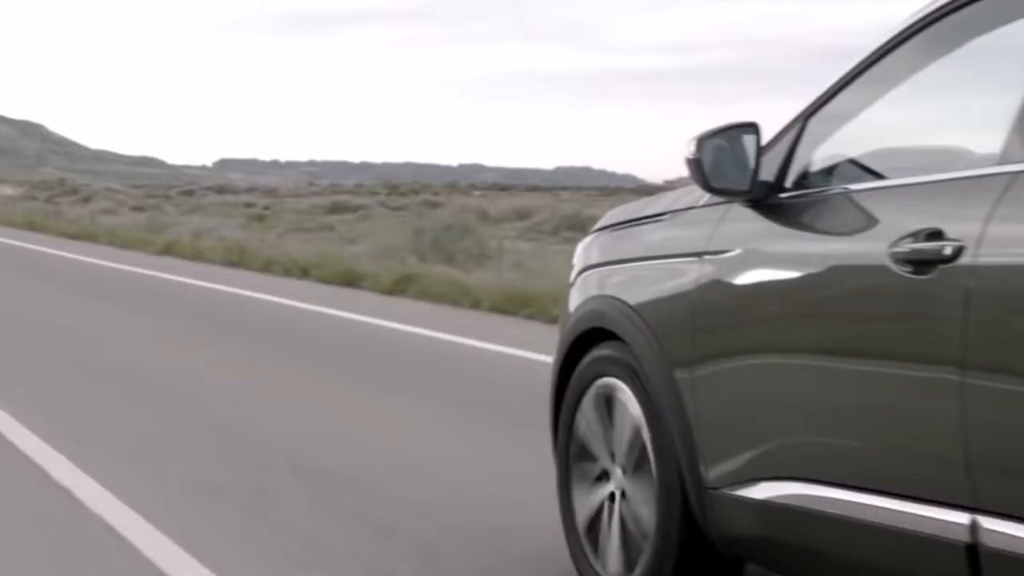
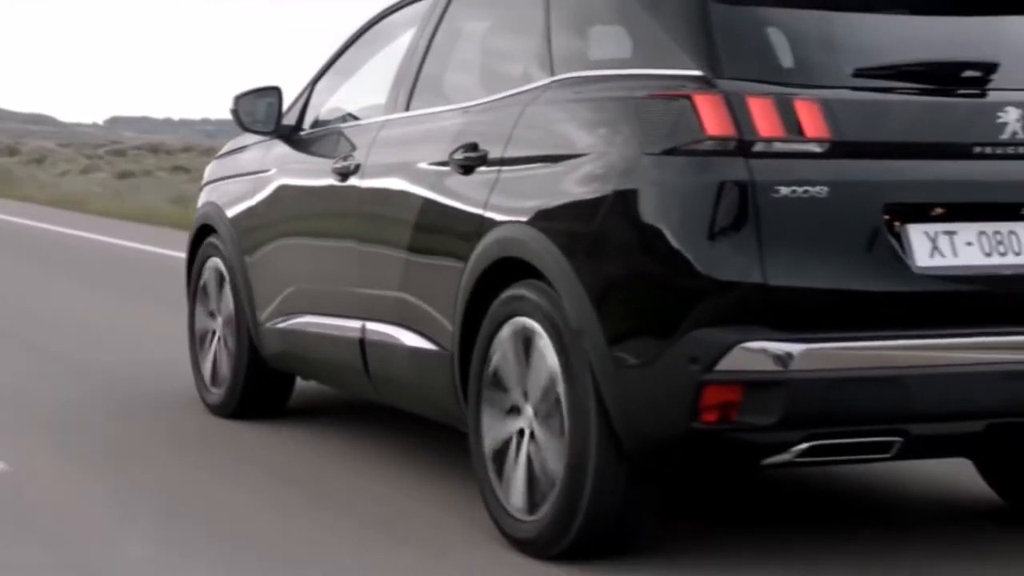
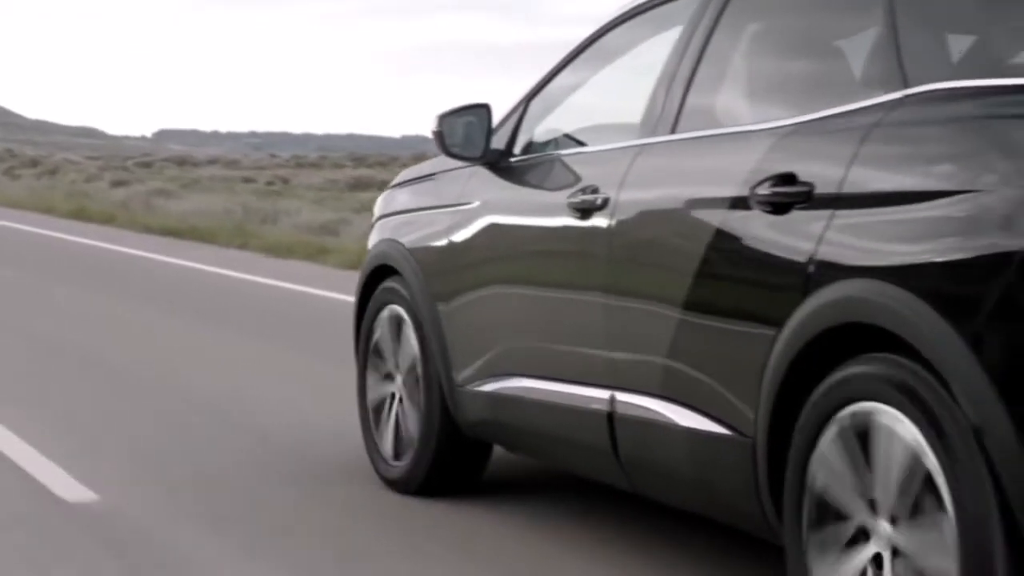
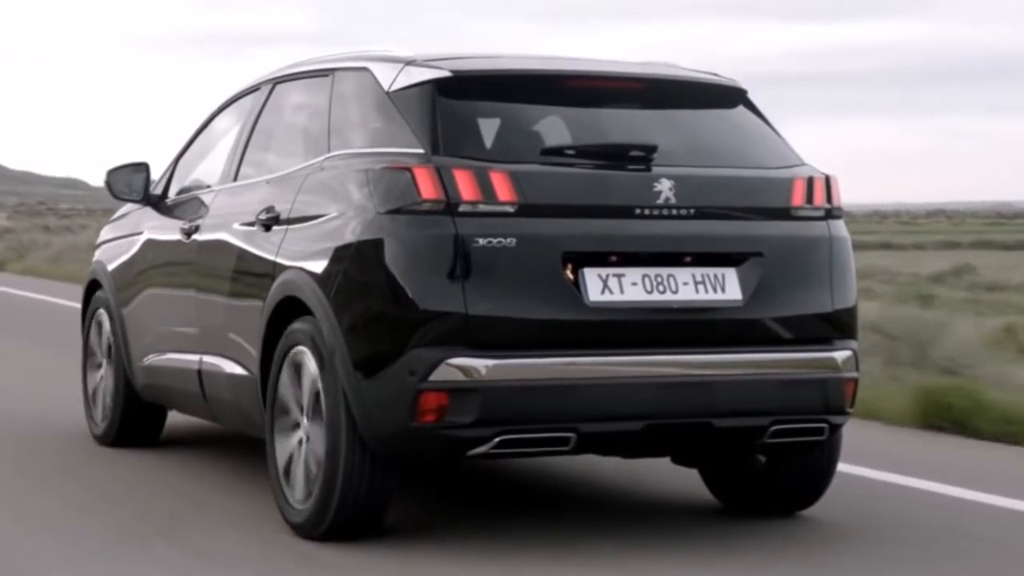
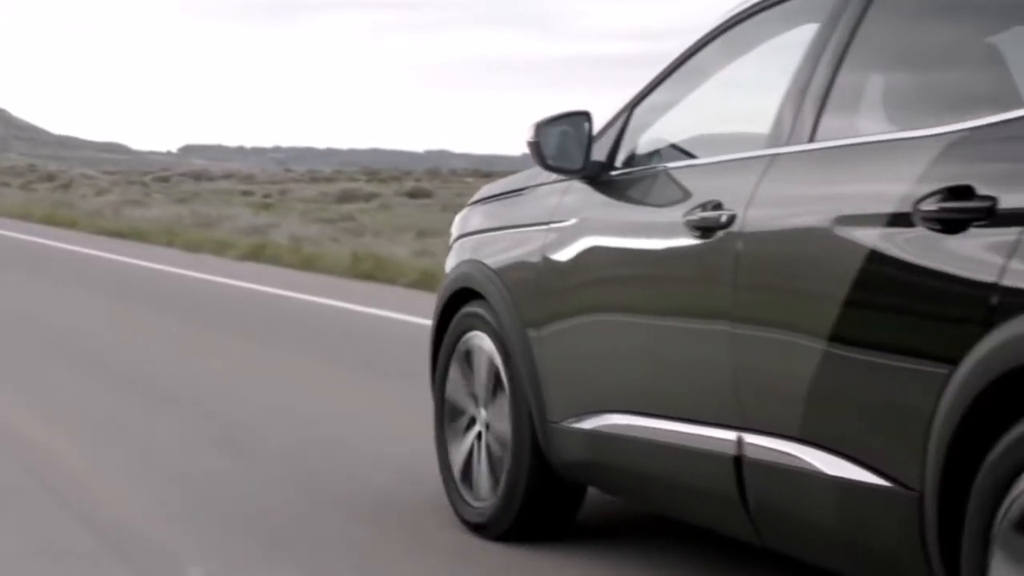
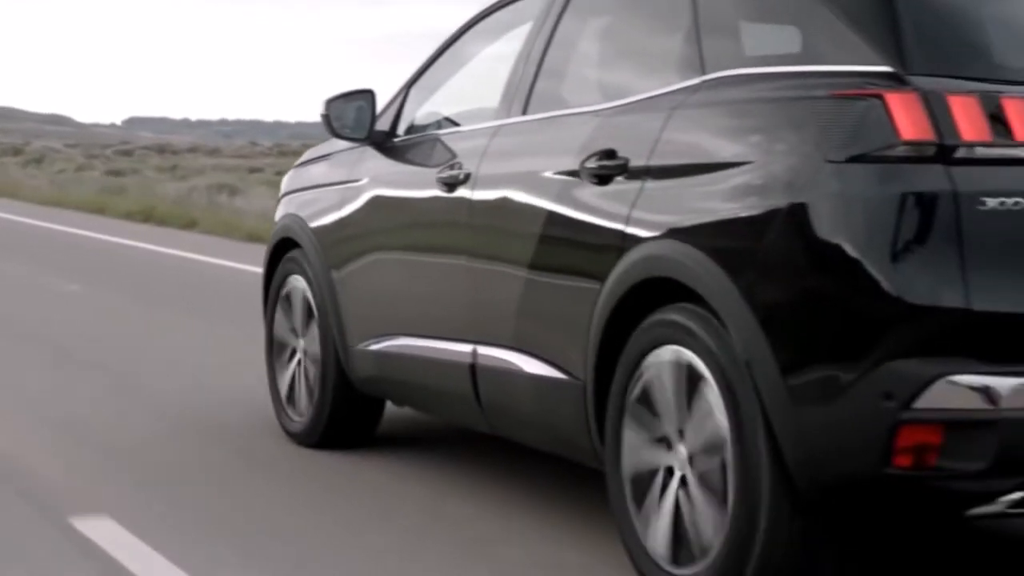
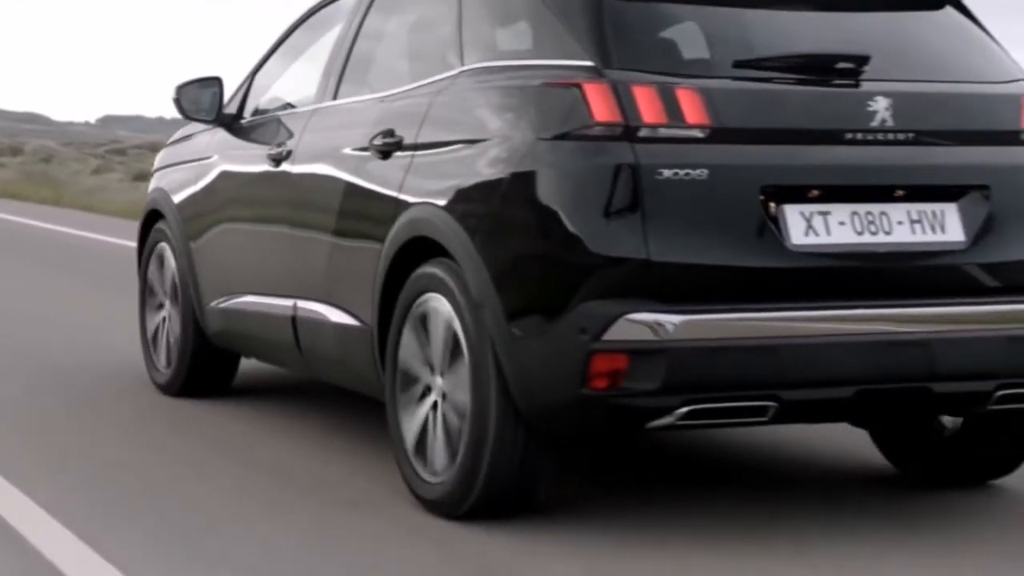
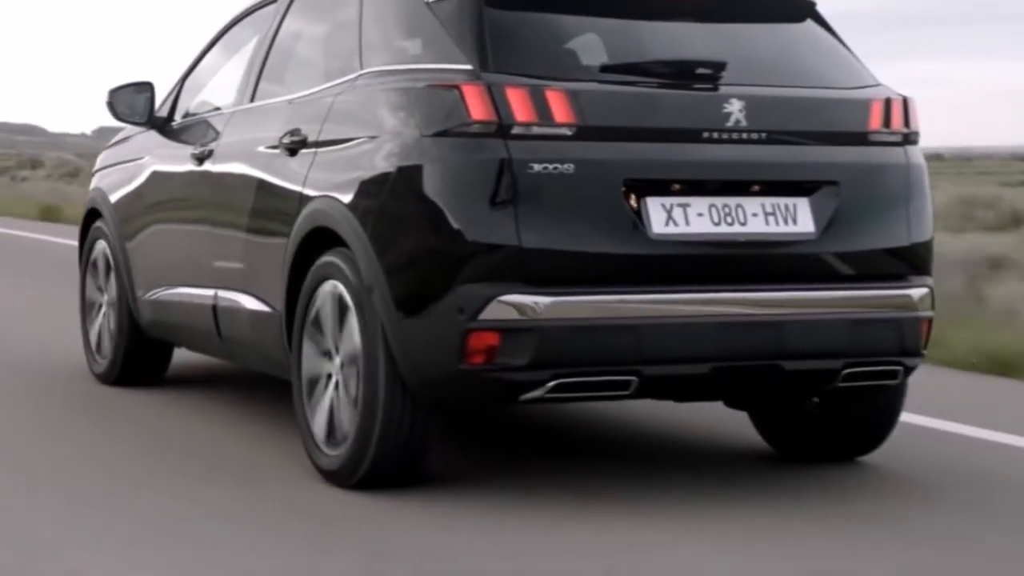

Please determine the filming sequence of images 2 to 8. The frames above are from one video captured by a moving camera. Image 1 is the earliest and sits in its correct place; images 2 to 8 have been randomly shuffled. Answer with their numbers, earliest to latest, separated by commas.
5, 3, 6, 2, 7, 8, 4
